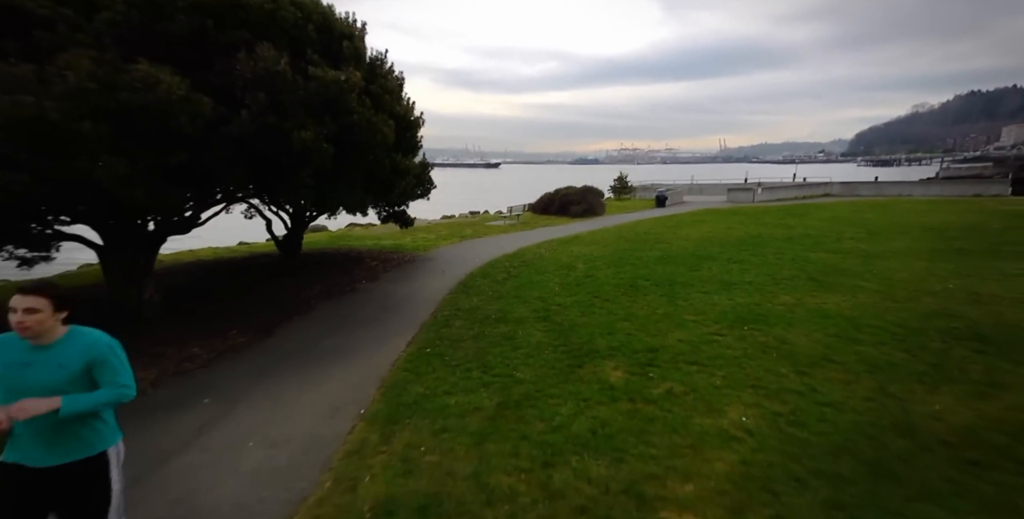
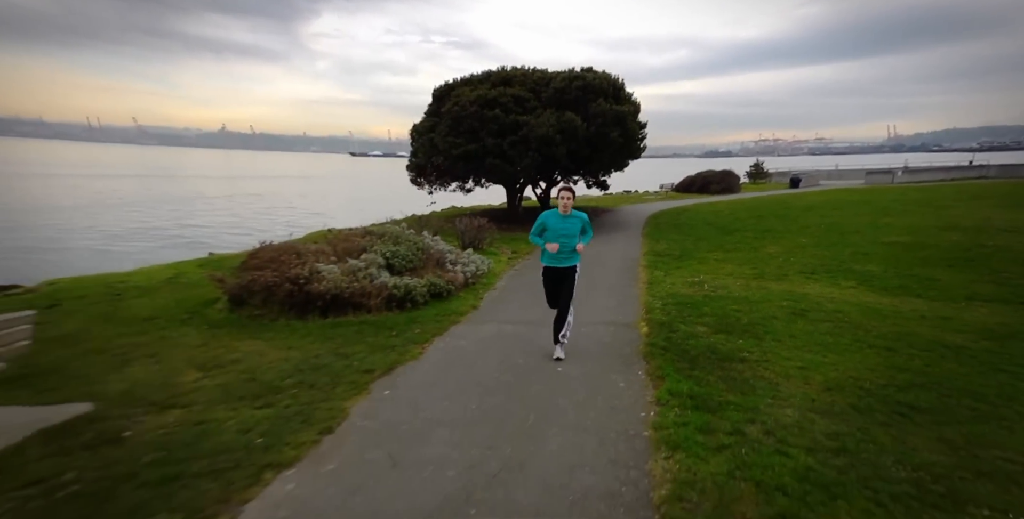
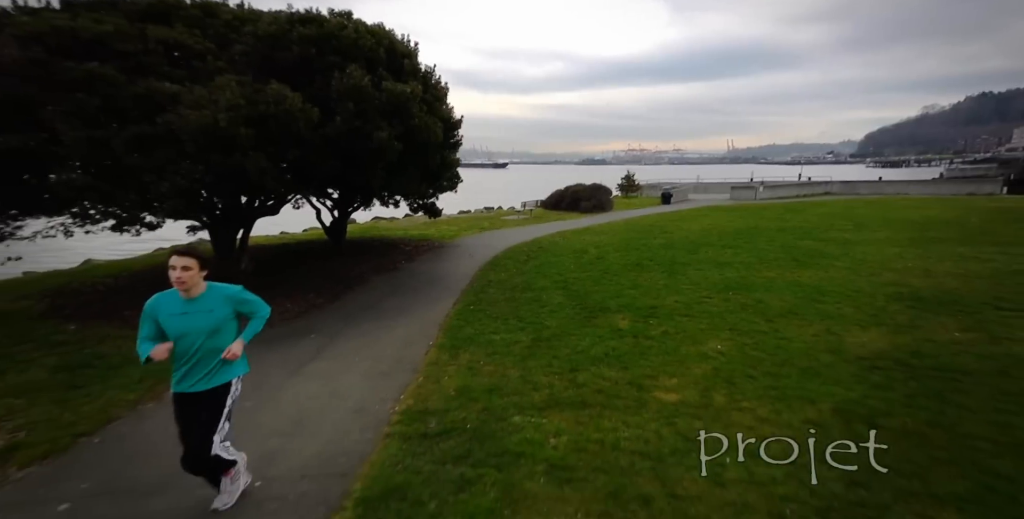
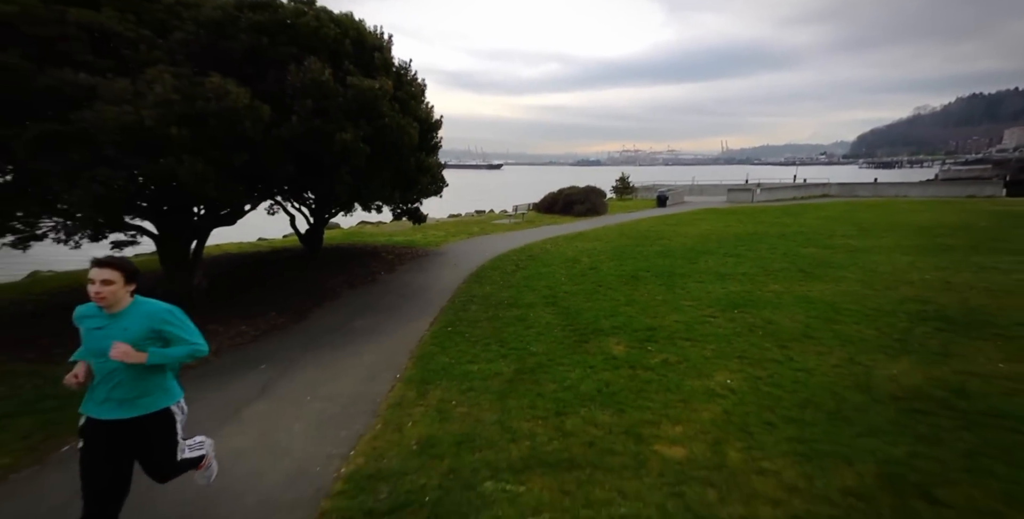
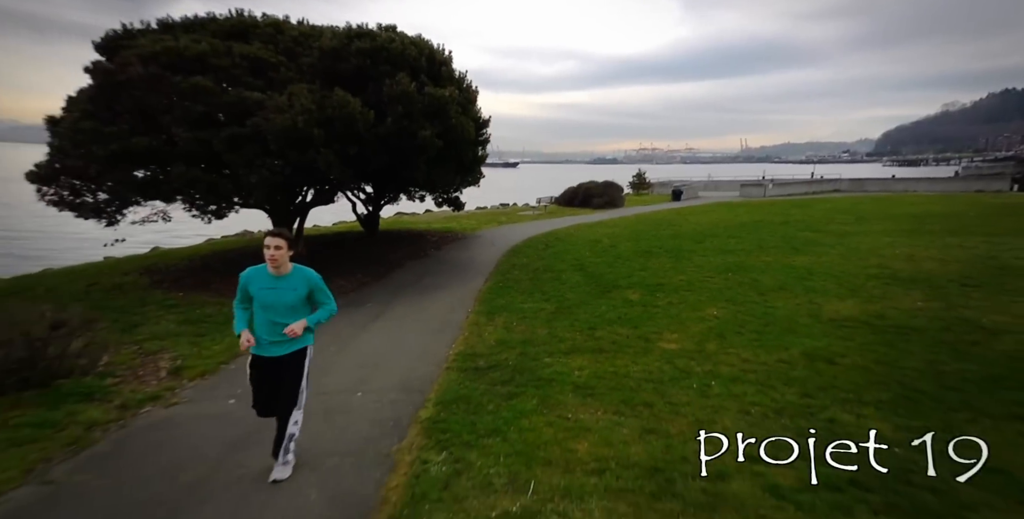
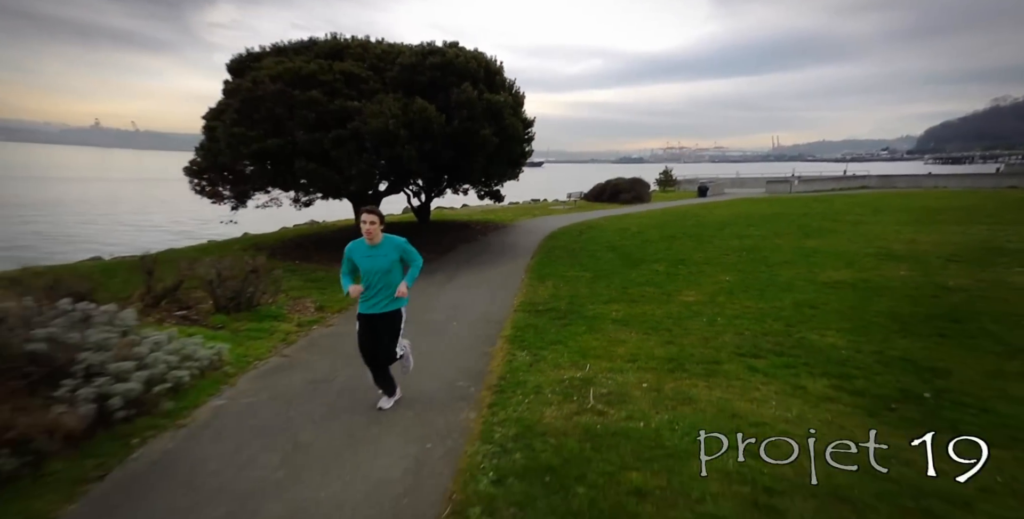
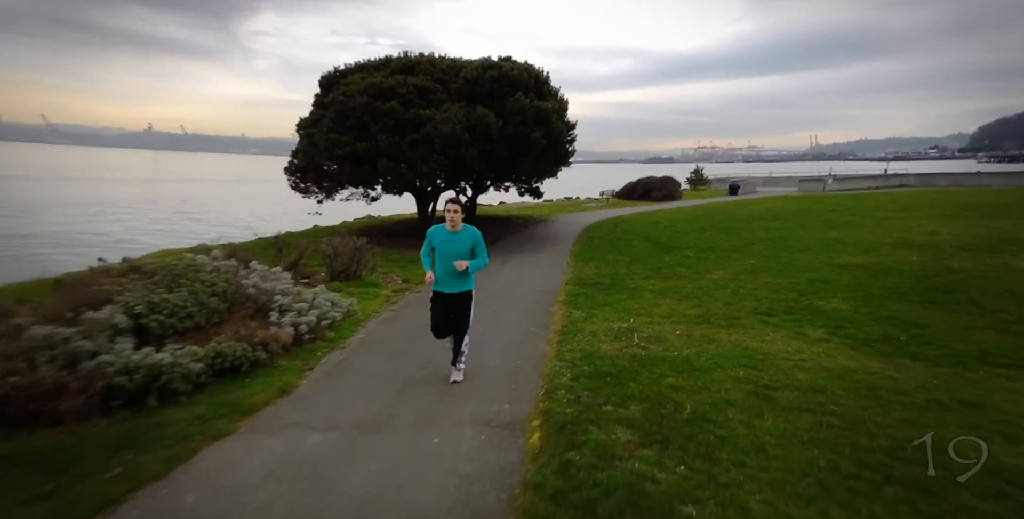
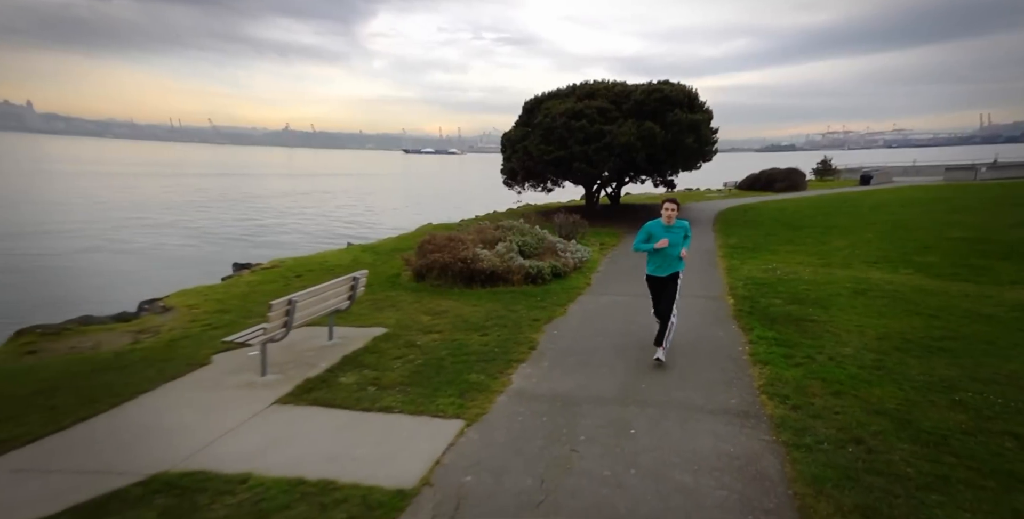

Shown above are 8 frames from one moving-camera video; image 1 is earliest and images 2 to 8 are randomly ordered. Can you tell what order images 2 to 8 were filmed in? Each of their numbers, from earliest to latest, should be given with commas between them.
4, 3, 5, 6, 7, 2, 8
